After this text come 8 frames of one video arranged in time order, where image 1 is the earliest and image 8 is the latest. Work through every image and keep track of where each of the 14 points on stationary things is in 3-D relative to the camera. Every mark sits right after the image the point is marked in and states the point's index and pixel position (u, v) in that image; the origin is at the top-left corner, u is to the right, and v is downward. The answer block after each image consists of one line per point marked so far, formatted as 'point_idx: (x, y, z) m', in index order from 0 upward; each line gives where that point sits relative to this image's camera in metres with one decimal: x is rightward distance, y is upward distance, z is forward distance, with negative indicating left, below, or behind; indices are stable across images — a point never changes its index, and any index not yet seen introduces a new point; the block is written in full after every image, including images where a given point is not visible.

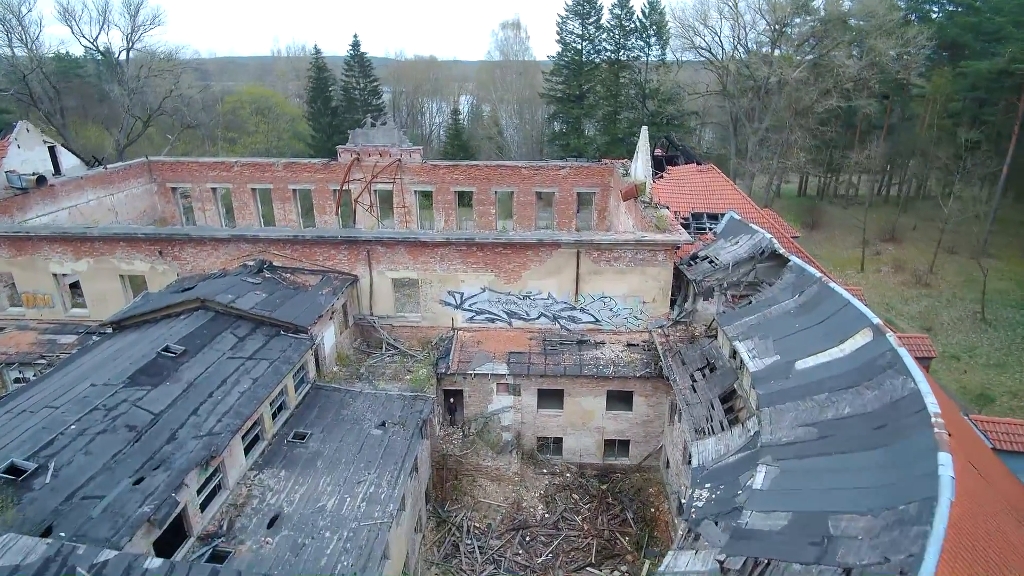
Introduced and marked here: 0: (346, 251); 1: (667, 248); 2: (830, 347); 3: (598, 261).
0: (-4.1, +0.9, +12.3) m
1: (+3.7, +1.0, +12.0) m
2: (+5.3, -1.0, +8.3) m
3: (+2.1, +0.7, +12.2) m
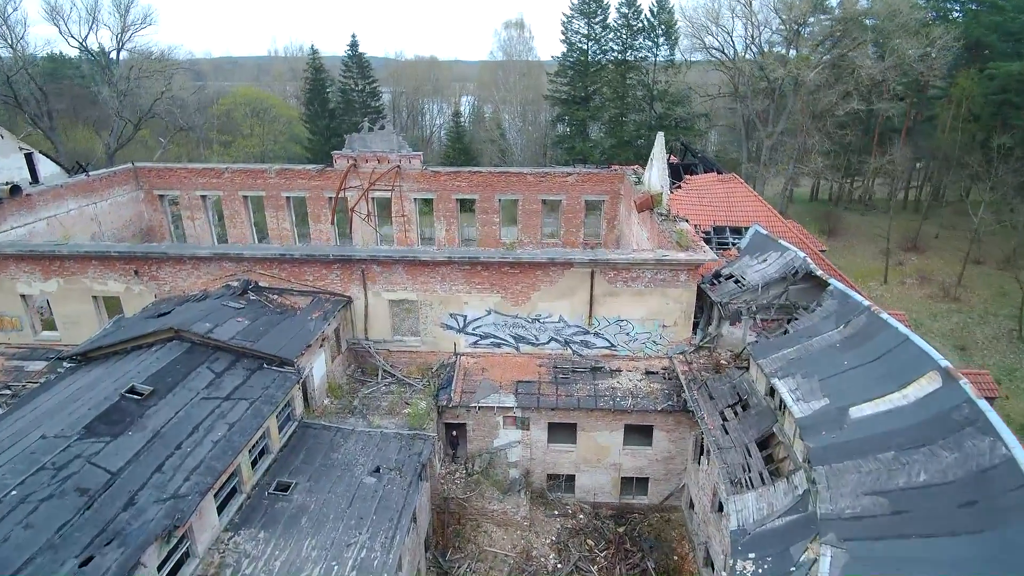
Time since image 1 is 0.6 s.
0: (-3.9, +0.4, +11.2) m
1: (+3.9, +0.5, +10.9) m
2: (+5.5, -1.5, +7.2) m
3: (+2.3, +0.2, +11.1) m
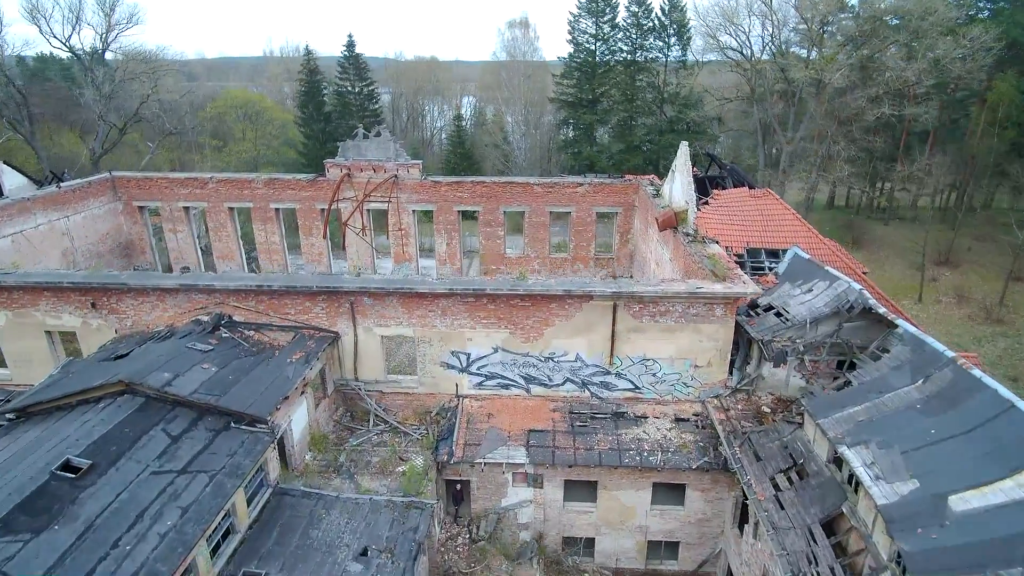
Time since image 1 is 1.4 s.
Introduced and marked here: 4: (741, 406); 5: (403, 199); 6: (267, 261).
0: (-3.7, -0.3, +9.8) m
1: (+4.1, -0.2, +9.5) m
2: (+5.7, -2.2, +5.8) m
3: (+2.5, -0.5, +9.7) m
4: (+4.5, -2.3, +9.9) m
5: (-4.1, +3.3, +18.6) m
6: (-9.6, +1.1, +19.5) m
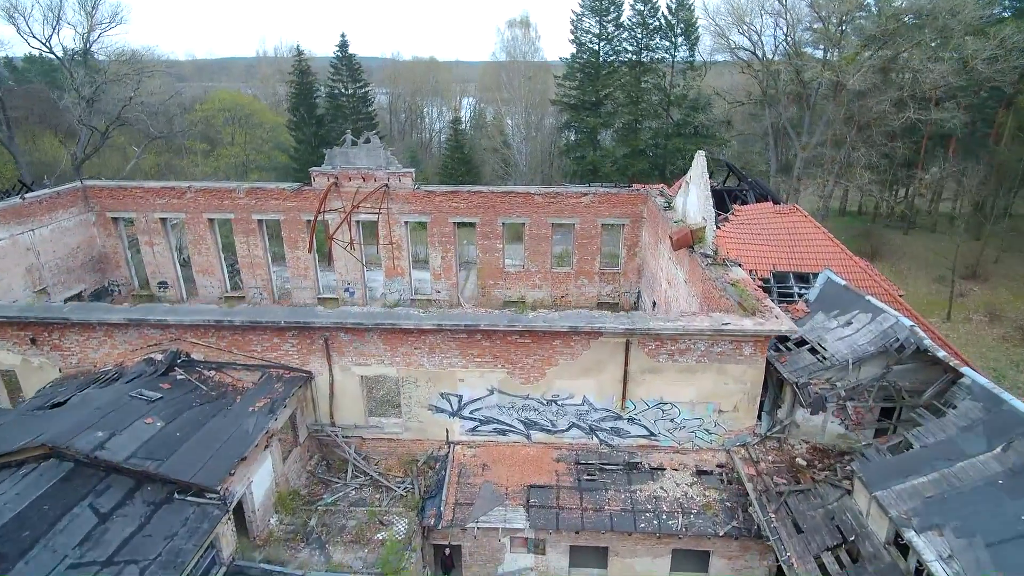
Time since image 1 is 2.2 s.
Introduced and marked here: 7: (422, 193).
0: (-3.8, -0.9, +8.6) m
1: (+4.1, -0.8, +8.2) m
2: (+5.6, -2.8, +4.5) m
3: (+2.4, -1.1, +8.4) m
4: (+4.5, -2.9, +8.6) m
5: (-4.1, +2.7, +17.3) m
6: (-9.6, +0.5, +18.3) m
7: (-3.1, +3.3, +17.1) m
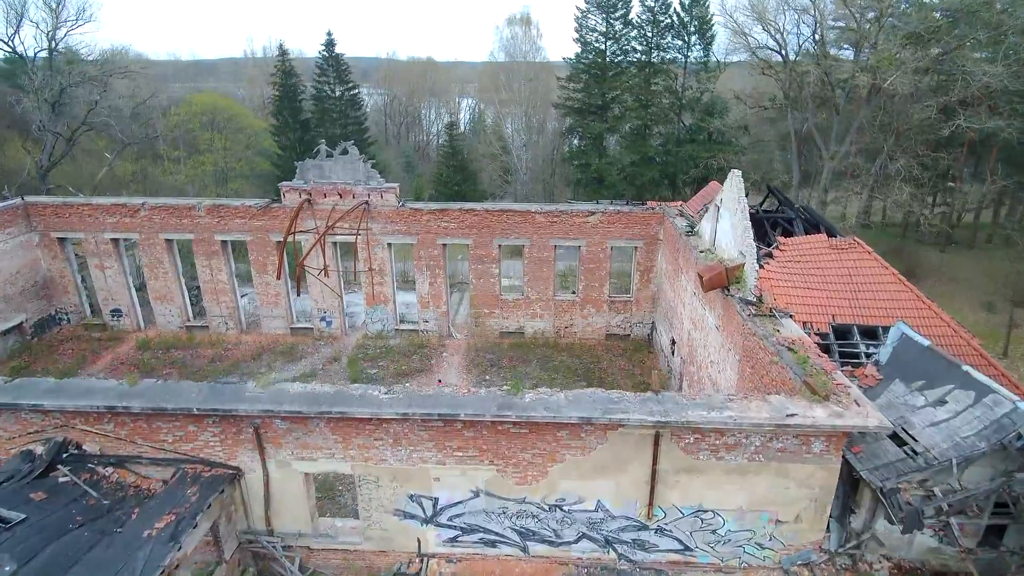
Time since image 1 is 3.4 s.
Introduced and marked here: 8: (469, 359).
0: (-3.9, -1.8, +6.5) m
1: (+4.0, -1.8, +6.1) m
2: (+5.5, -3.7, +2.4) m
3: (+2.3, -2.1, +6.3) m
4: (+4.4, -3.9, +6.5) m
5: (-4.2, +1.8, +15.2) m
6: (-9.7, -0.5, +16.2) m
7: (-3.1, +2.3, +15.0) m
8: (-1.3, -2.1, +15.1) m
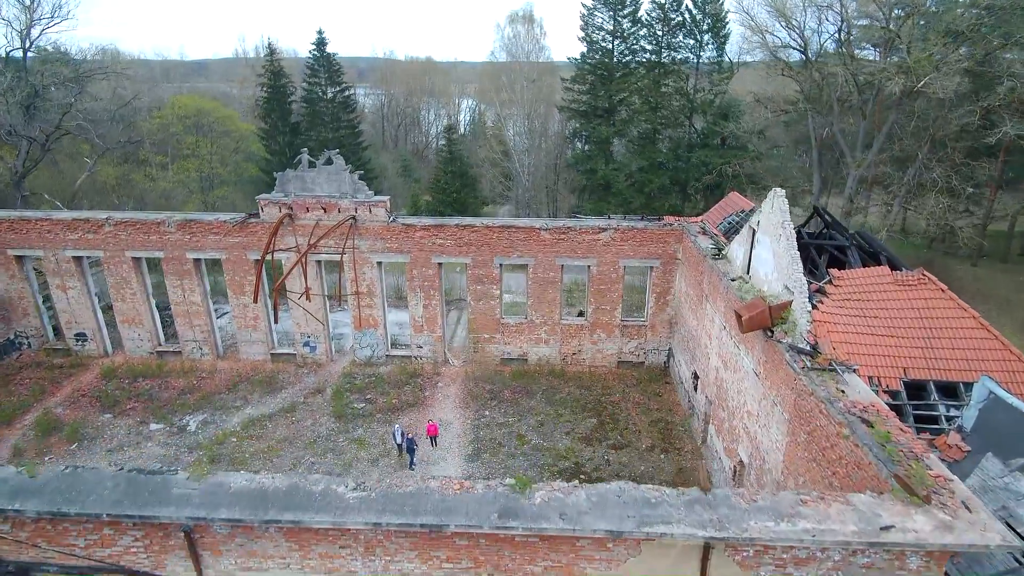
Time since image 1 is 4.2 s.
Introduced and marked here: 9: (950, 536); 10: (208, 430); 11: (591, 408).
0: (-3.8, -2.5, +5.1) m
1: (+4.0, -2.5, +4.7) m
2: (+5.6, -4.4, +1.0) m
3: (+2.4, -2.8, +4.9) m
4: (+4.4, -4.6, +5.0) m
5: (-4.1, +1.1, +13.8) m
6: (-9.7, -1.1, +14.7) m
7: (-3.1, +1.7, +13.6) m
8: (-1.2, -2.8, +13.6) m
9: (+4.0, -2.3, +4.5) m
10: (-7.5, -3.5, +12.3) m
11: (+2.1, -3.1, +13.0) m
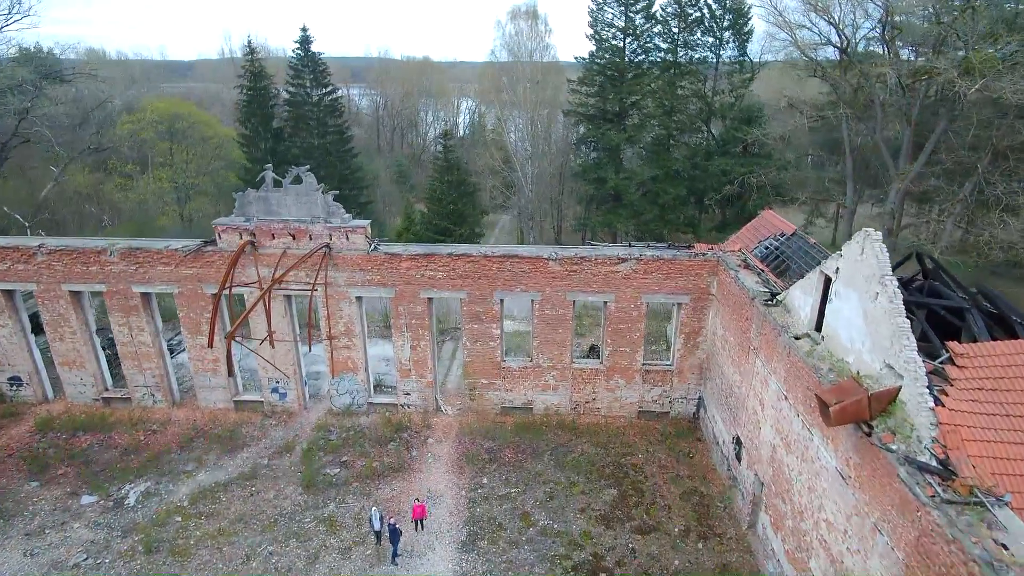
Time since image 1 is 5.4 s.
0: (-3.8, -3.4, +3.0) m
1: (+4.1, -3.4, +2.6) m
2: (+5.6, -5.4, -1.1) m
3: (+2.4, -3.7, +2.8) m
4: (+4.5, -5.5, +3.0) m
5: (-4.0, +0.2, +11.7) m
6: (-9.6, -2.1, +12.7) m
7: (-3.0, +0.7, +11.5) m
8: (-1.2, -3.7, +11.5) m
9: (+4.1, -3.2, +2.4) m
10: (-7.5, -4.5, +10.3) m
11: (+2.1, -4.1, +10.9) m
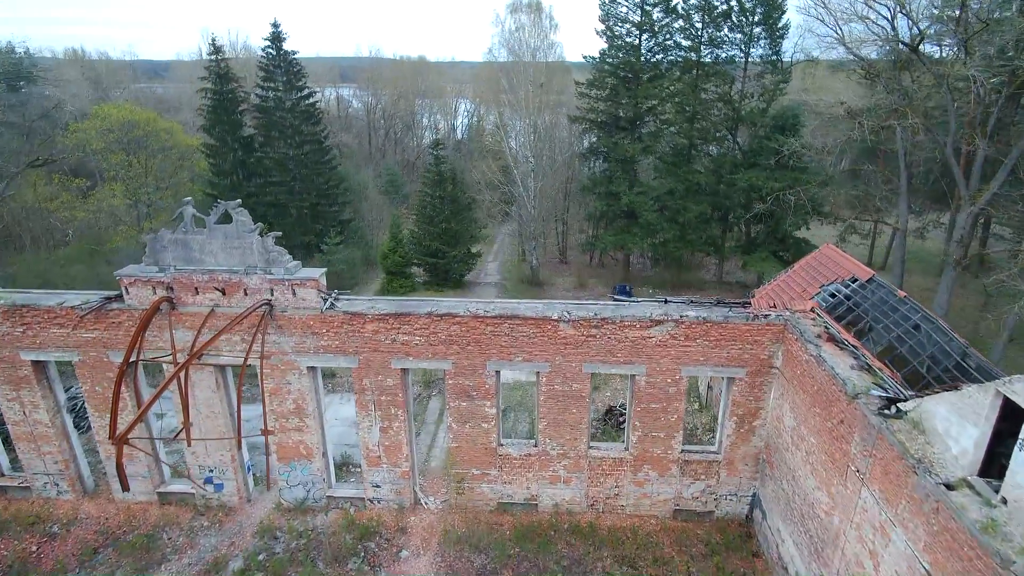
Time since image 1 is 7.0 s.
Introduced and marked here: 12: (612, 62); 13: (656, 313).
0: (-3.8, -4.7, +0.2) m
1: (+4.0, -4.6, -0.2) m
2: (+5.6, -6.6, -3.9) m
3: (+2.4, -4.9, +0.1) m
4: (+4.5, -6.7, +0.2) m
5: (-4.1, -1.1, +9.0) m
6: (-9.6, -3.3, +10.0) m
7: (-3.0, -0.5, +8.7) m
8: (-1.2, -5.0, +8.8) m
9: (+4.0, -4.4, -0.3) m
10: (-7.5, -5.7, +7.5) m
11: (+2.1, -5.3, +8.1) m
12: (+3.9, +8.9, +19.5) m
13: (+2.5, -0.4, +8.5) m
